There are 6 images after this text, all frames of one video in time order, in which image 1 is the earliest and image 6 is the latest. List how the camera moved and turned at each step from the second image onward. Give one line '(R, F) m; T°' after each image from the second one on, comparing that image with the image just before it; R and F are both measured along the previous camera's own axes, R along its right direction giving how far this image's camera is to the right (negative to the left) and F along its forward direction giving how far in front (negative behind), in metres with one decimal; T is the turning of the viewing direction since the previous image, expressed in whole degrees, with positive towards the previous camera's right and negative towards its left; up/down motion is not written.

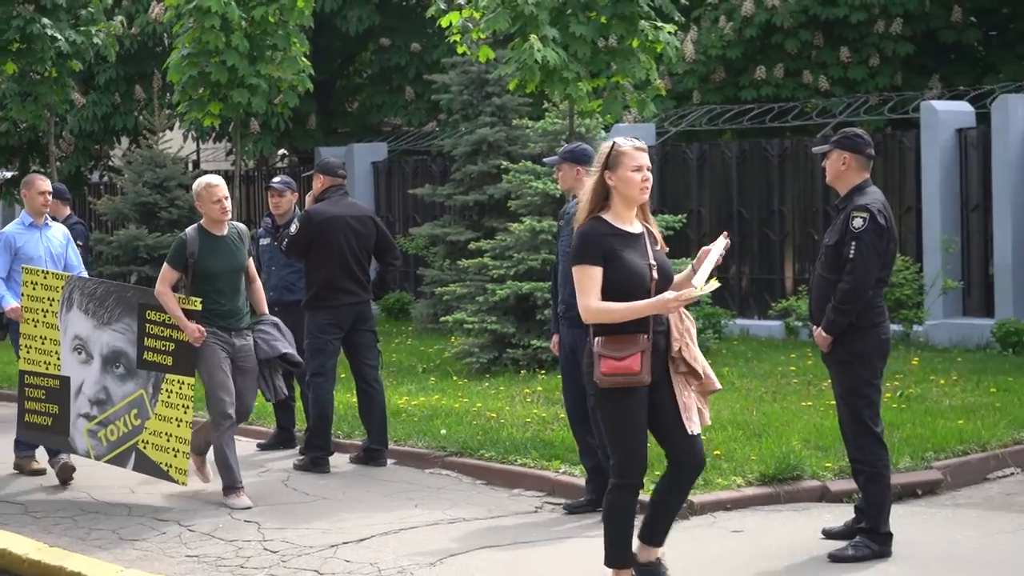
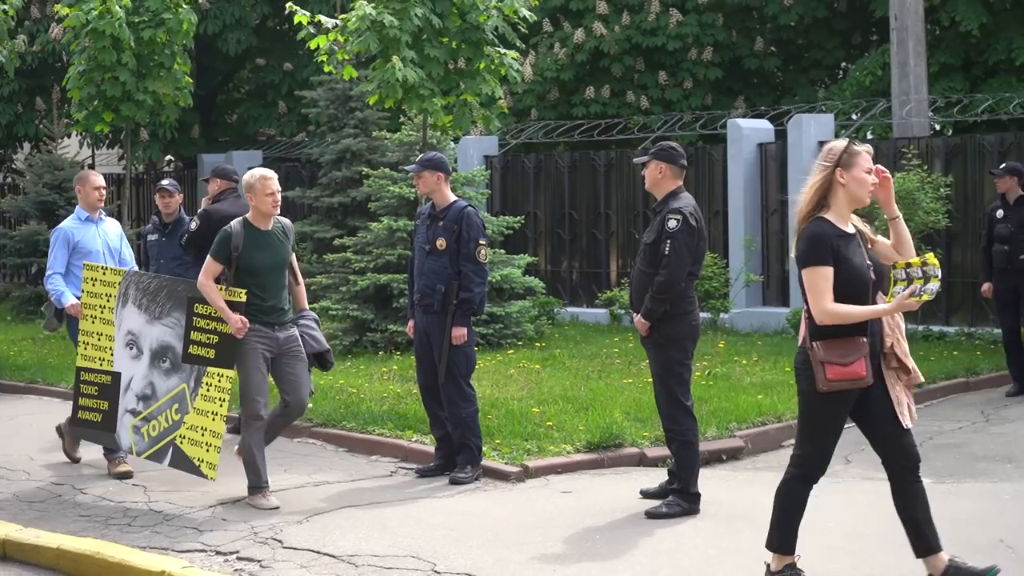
(-0.1, -1.3) m; +6°
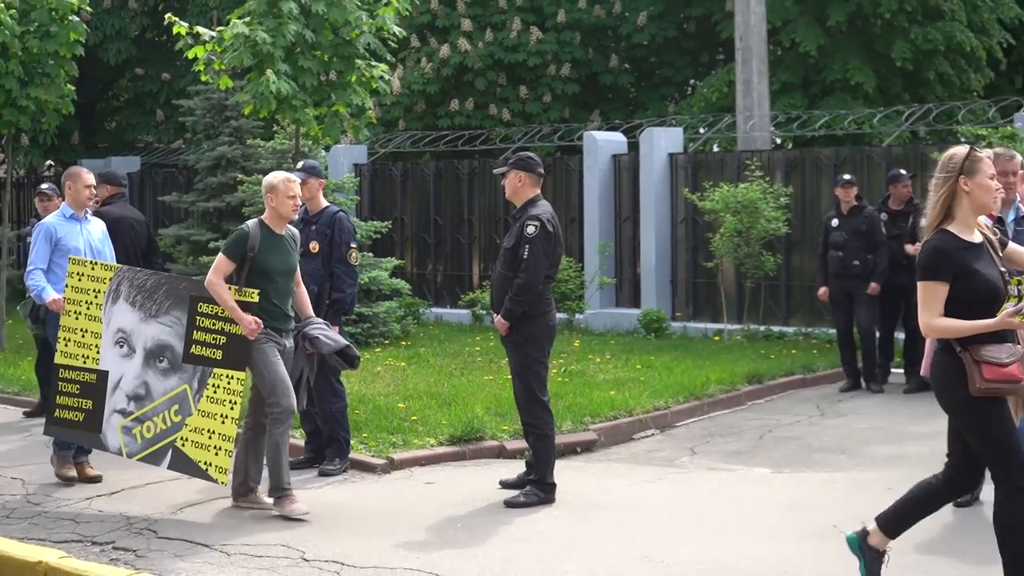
(0.0, -0.6) m; +5°
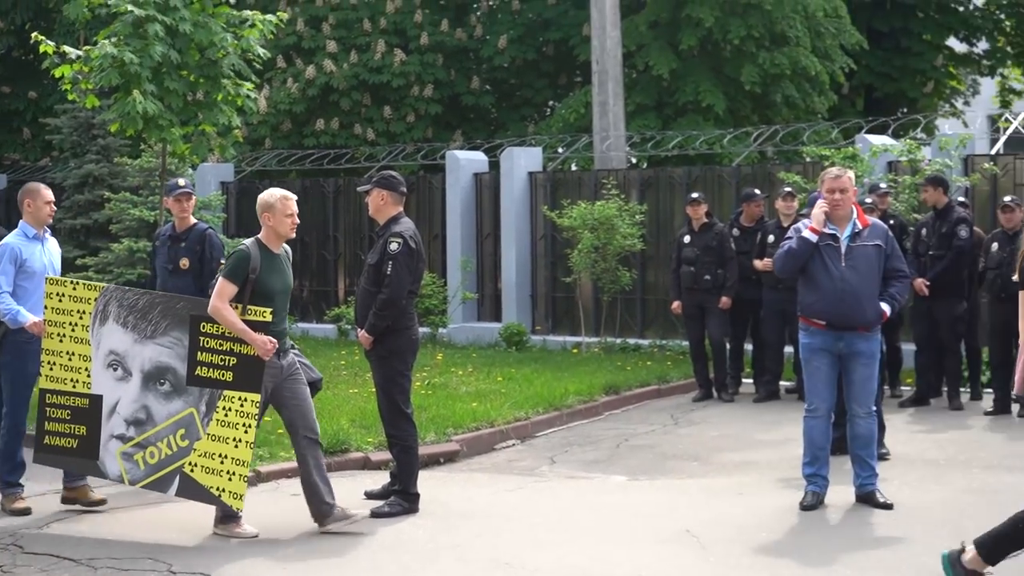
(0.0, -0.3) m; +5°
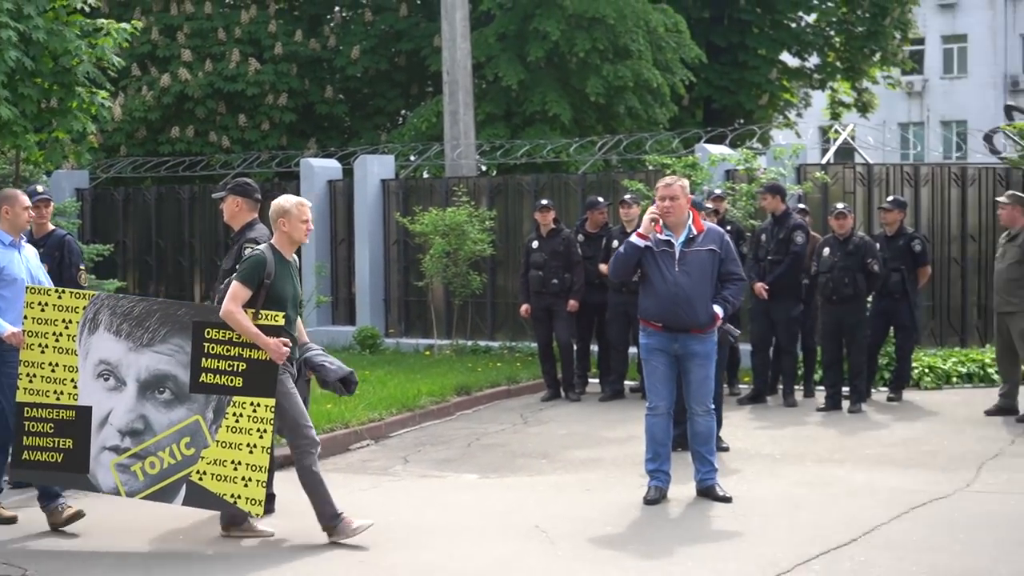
(0.0, -0.4) m; +5°
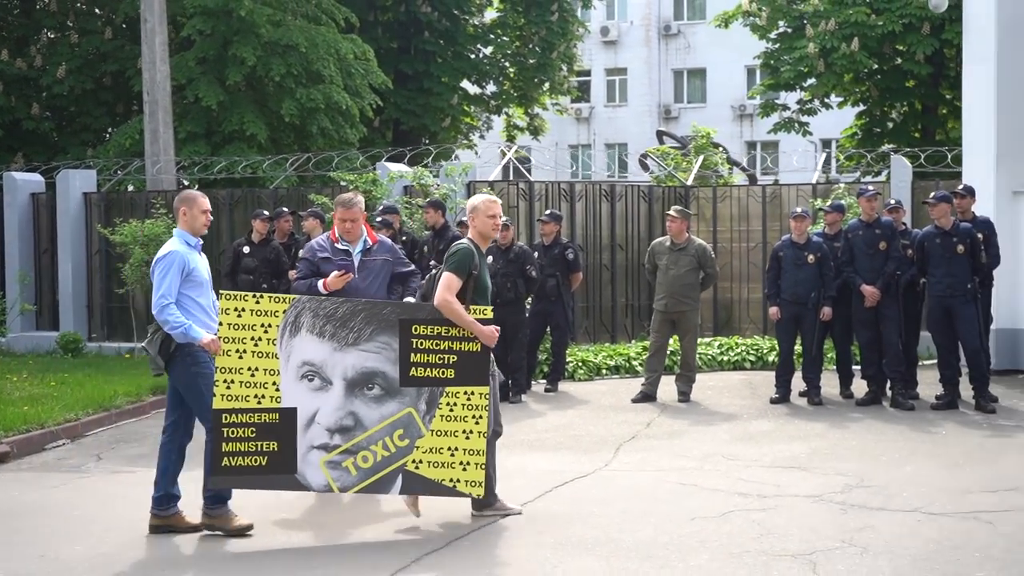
(+0.4, -1.3) m; +9°
